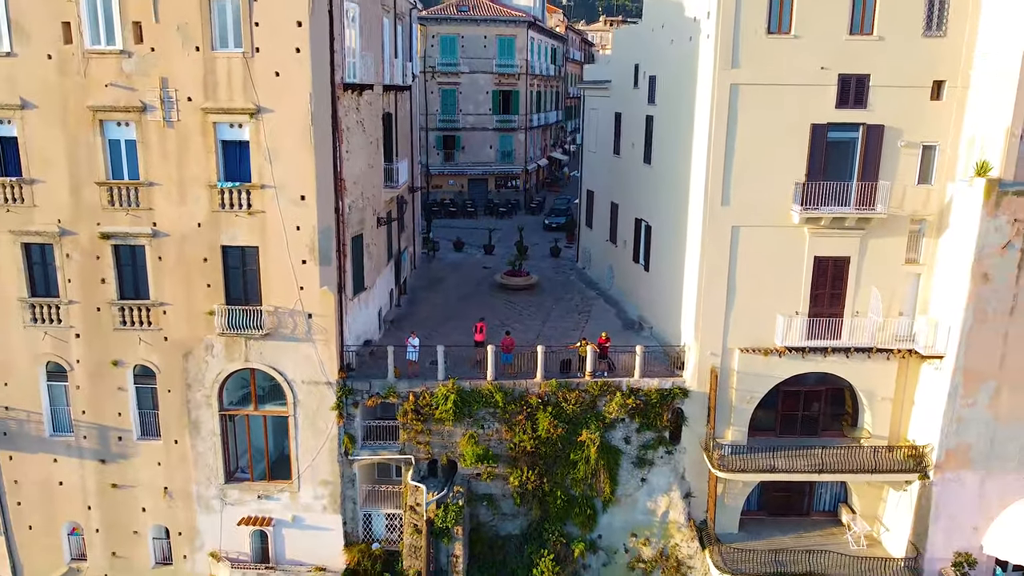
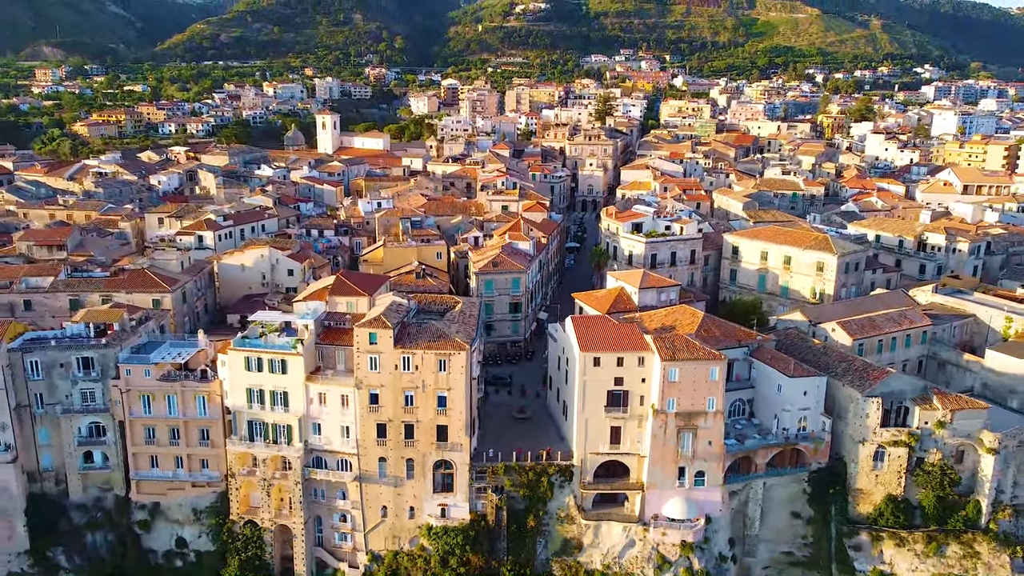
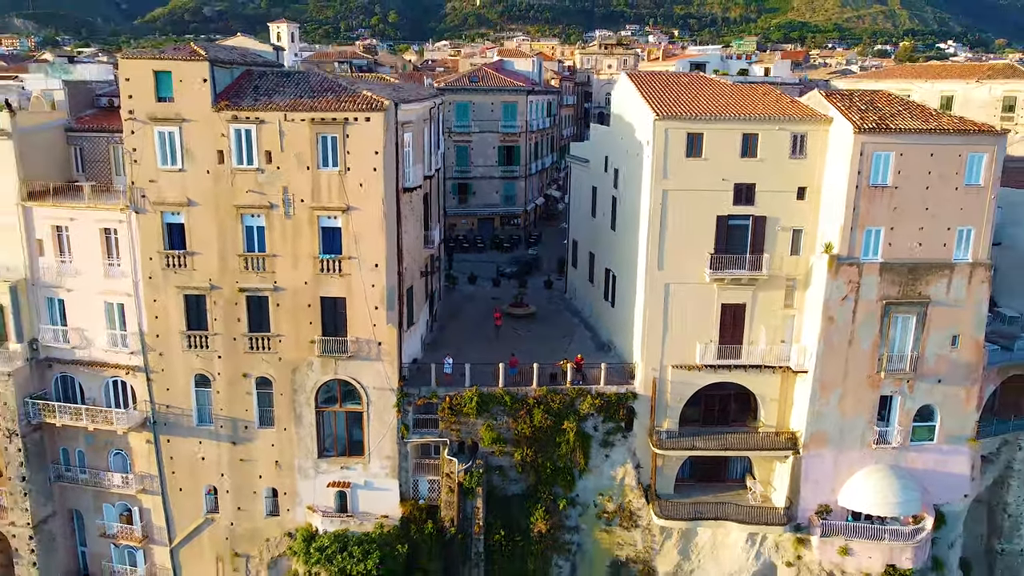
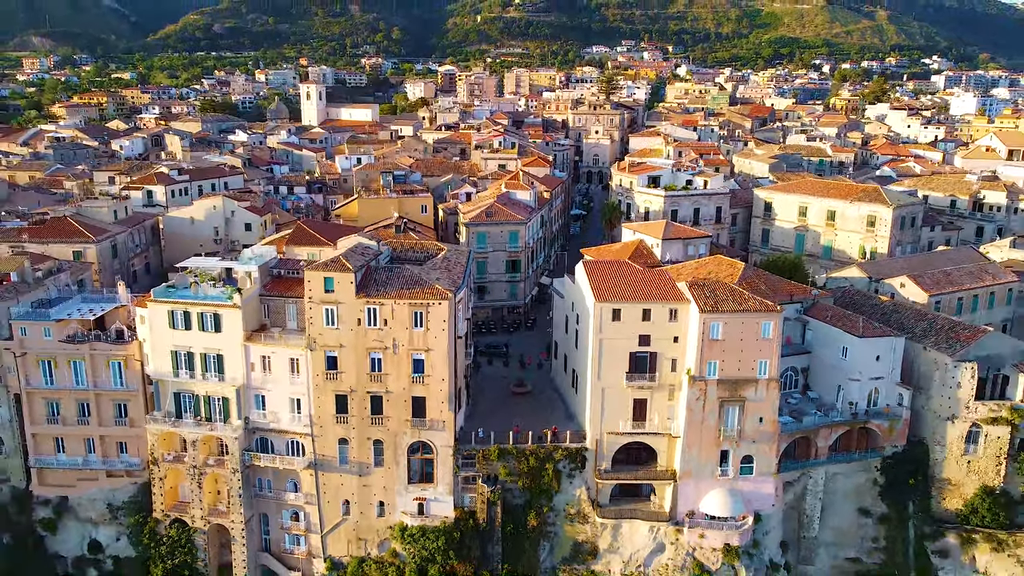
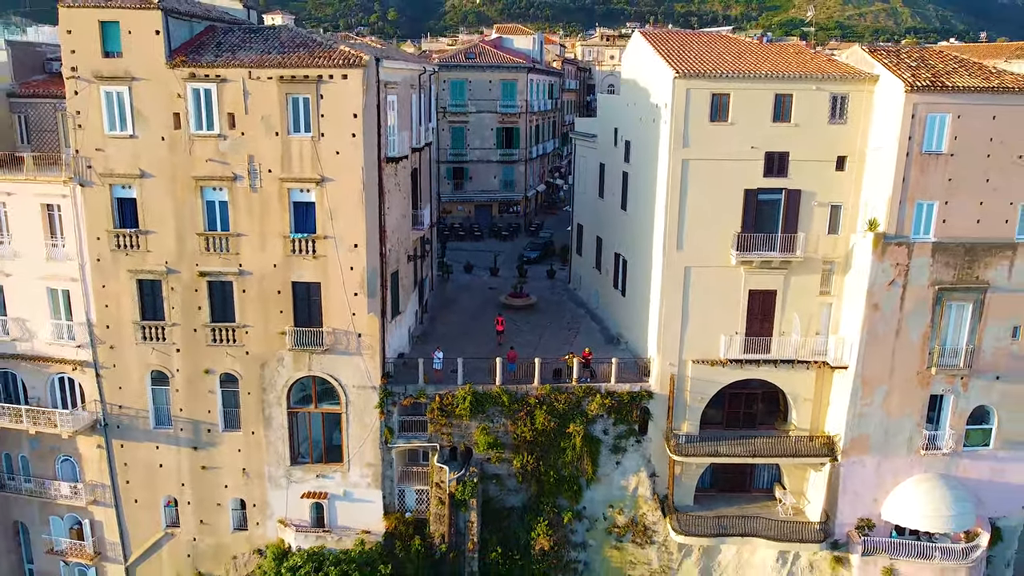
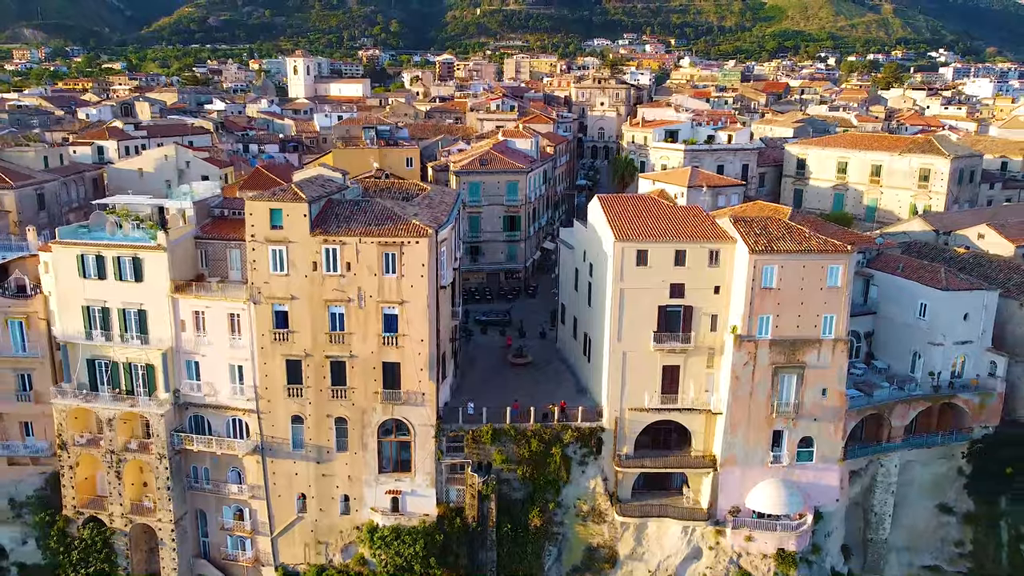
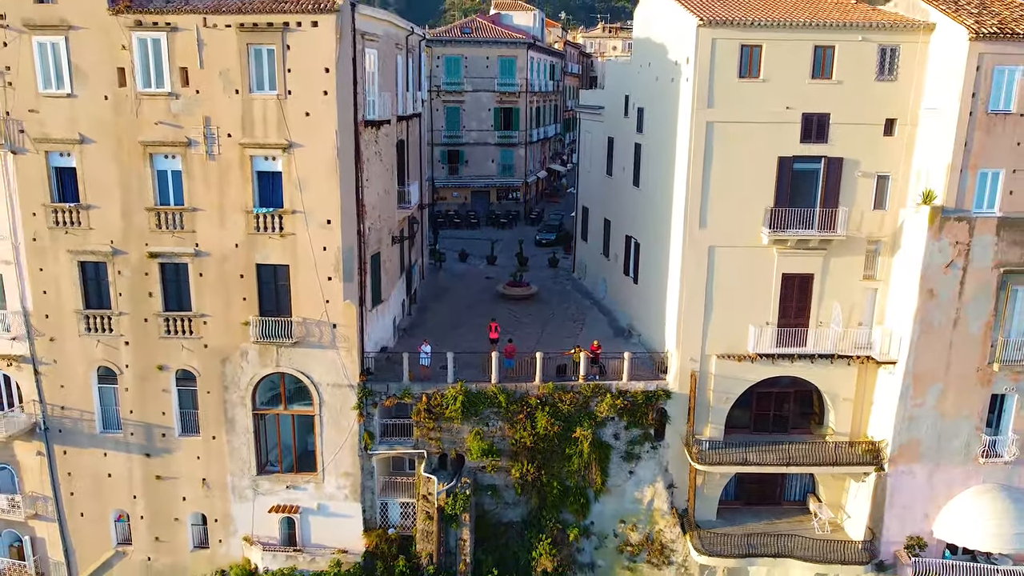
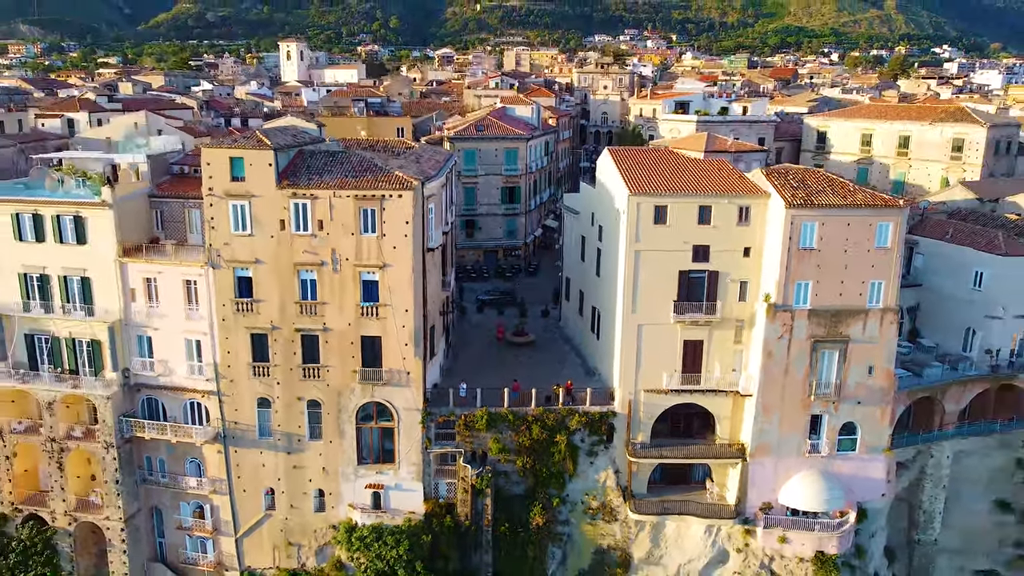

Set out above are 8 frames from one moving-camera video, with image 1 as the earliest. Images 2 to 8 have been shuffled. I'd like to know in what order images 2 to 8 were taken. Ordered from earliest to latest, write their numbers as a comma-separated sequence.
7, 5, 3, 8, 6, 4, 2
